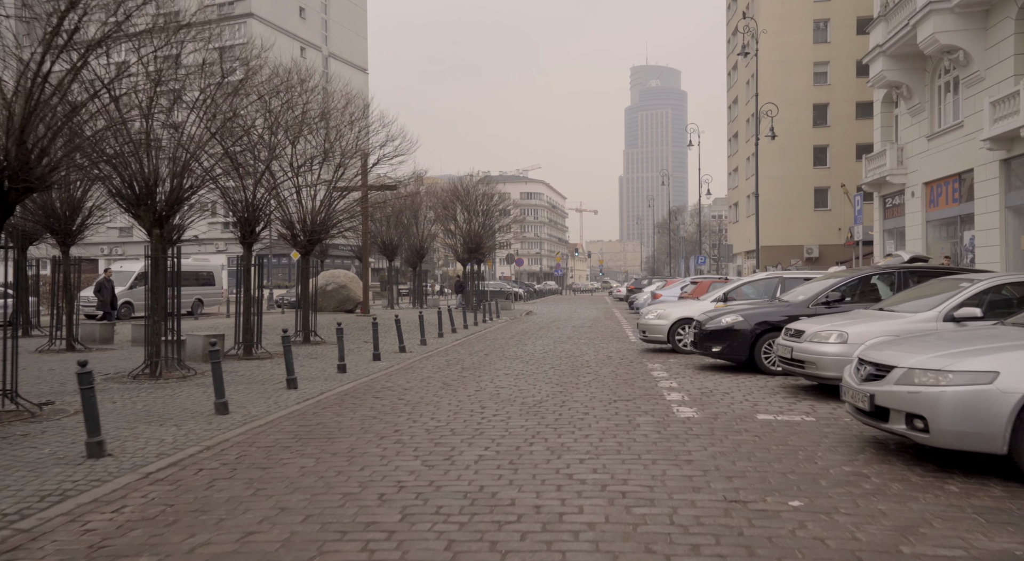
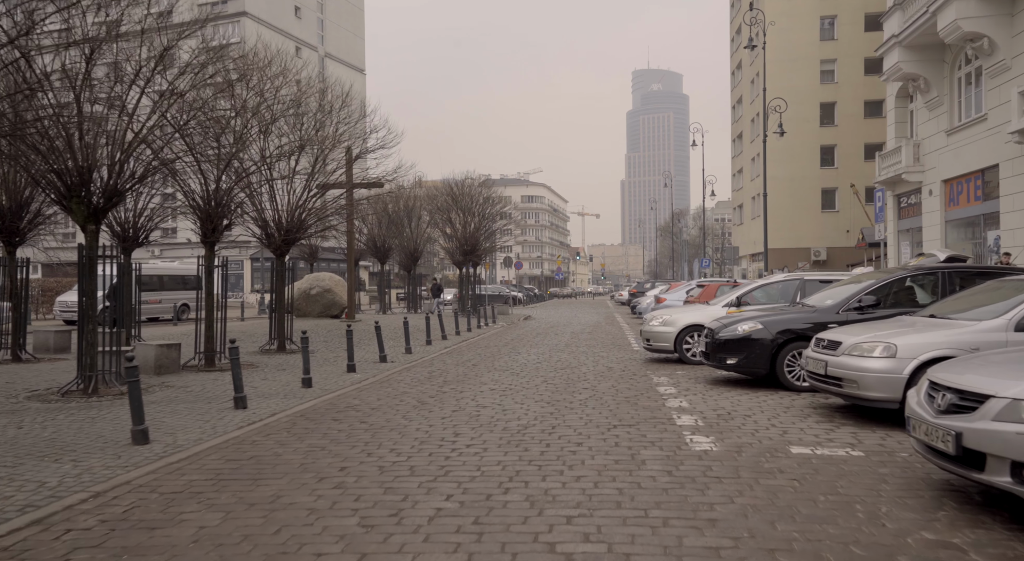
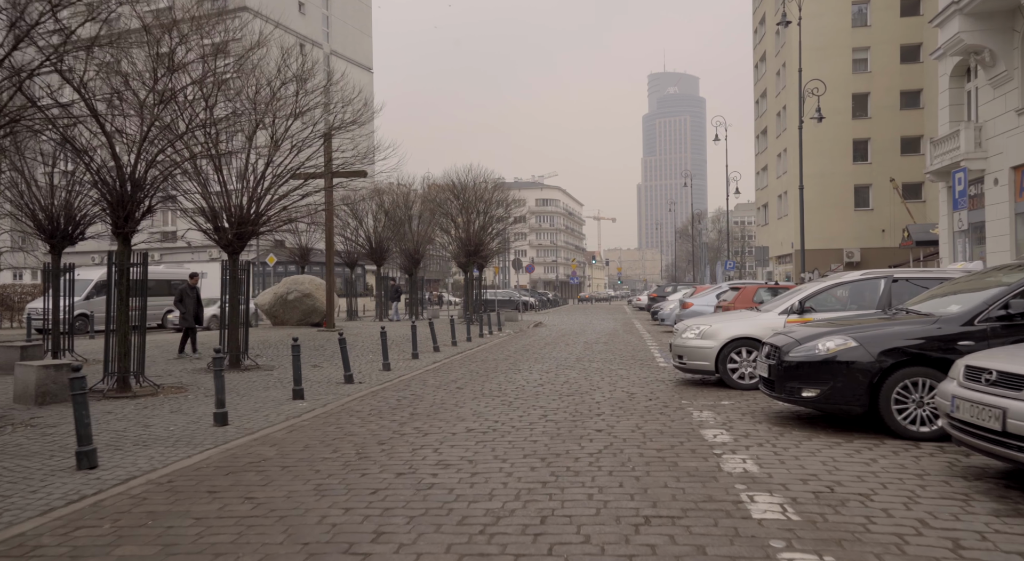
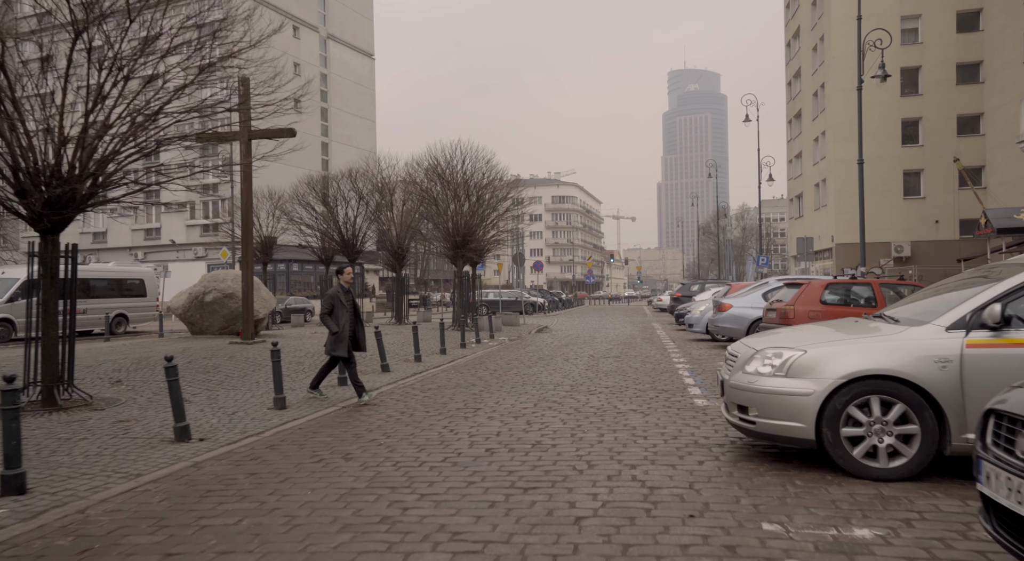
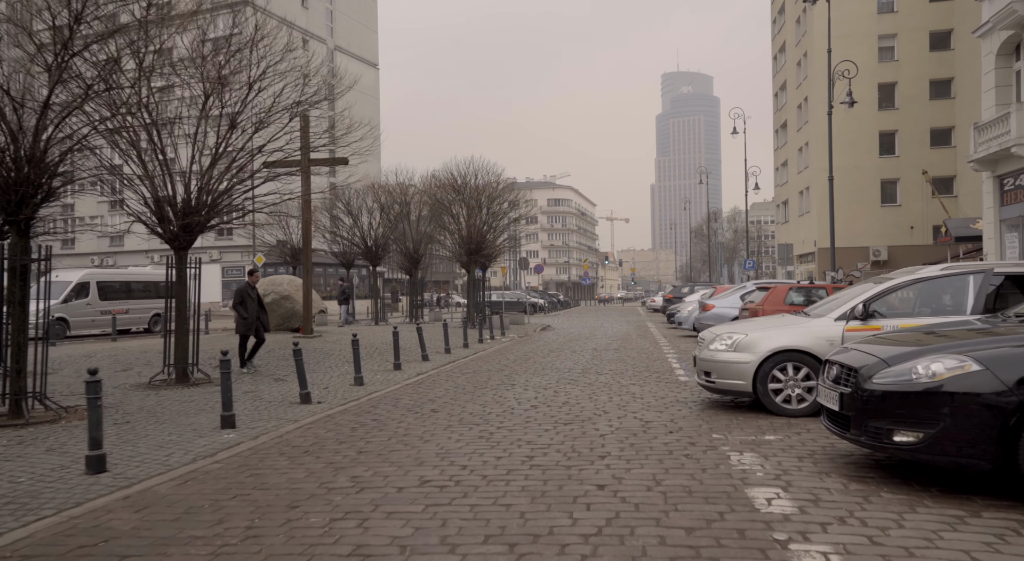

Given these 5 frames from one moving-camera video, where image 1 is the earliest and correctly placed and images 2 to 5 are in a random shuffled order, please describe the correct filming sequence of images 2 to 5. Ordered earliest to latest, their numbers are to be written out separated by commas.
2, 3, 5, 4
